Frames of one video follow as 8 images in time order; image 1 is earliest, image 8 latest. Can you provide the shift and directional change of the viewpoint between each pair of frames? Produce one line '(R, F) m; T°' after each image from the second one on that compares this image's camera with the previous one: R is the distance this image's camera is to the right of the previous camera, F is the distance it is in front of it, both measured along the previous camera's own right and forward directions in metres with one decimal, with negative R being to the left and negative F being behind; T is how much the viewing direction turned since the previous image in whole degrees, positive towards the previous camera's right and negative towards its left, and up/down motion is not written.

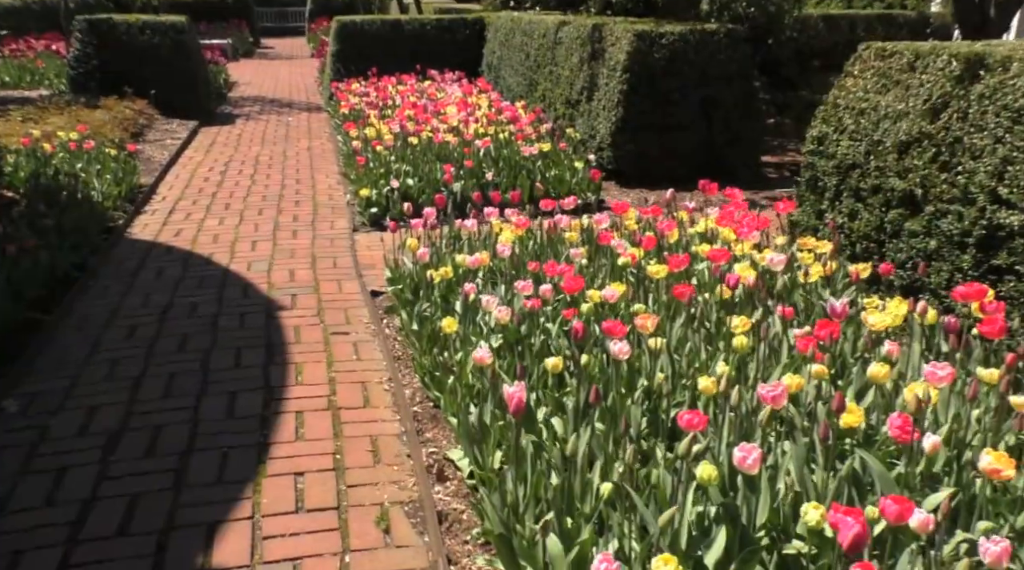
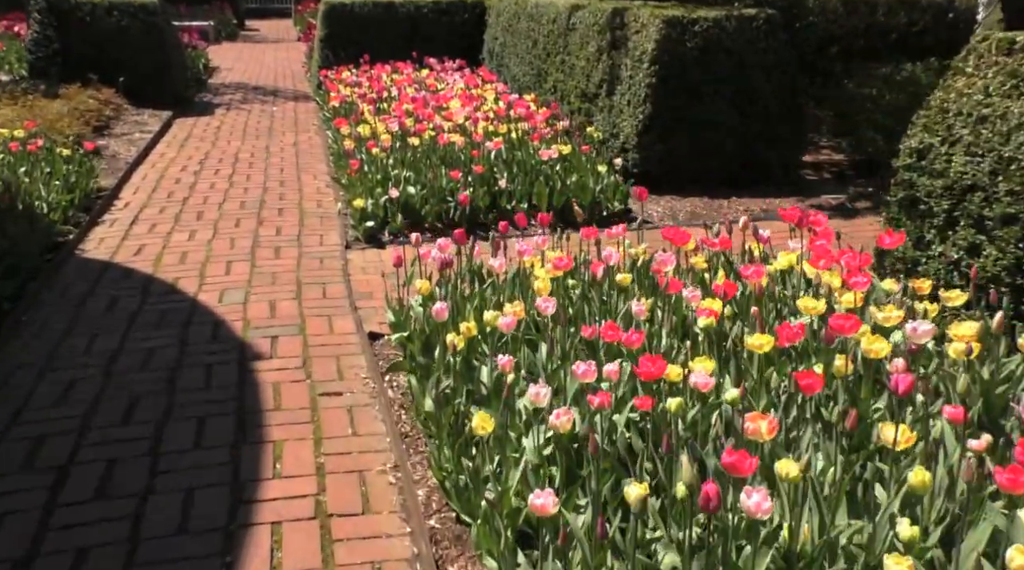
(-0.2, +0.9) m; +1°
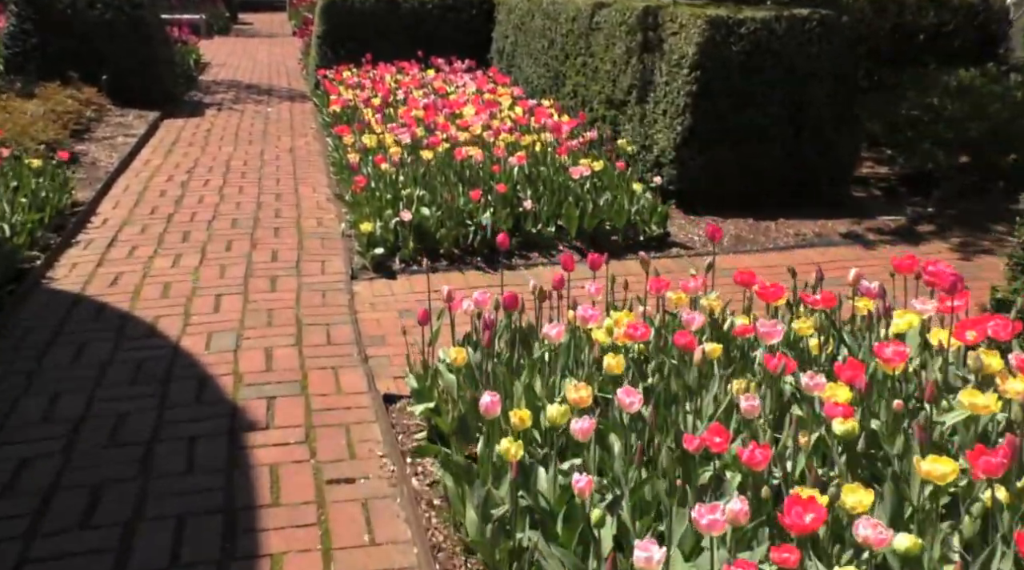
(-0.2, +0.7) m; 0°
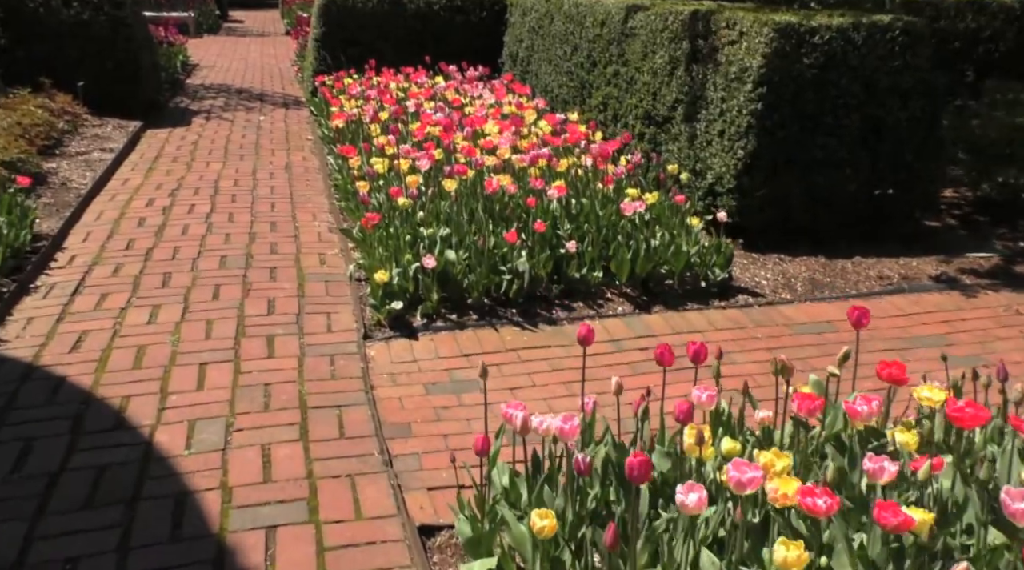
(-0.2, +0.9) m; +1°
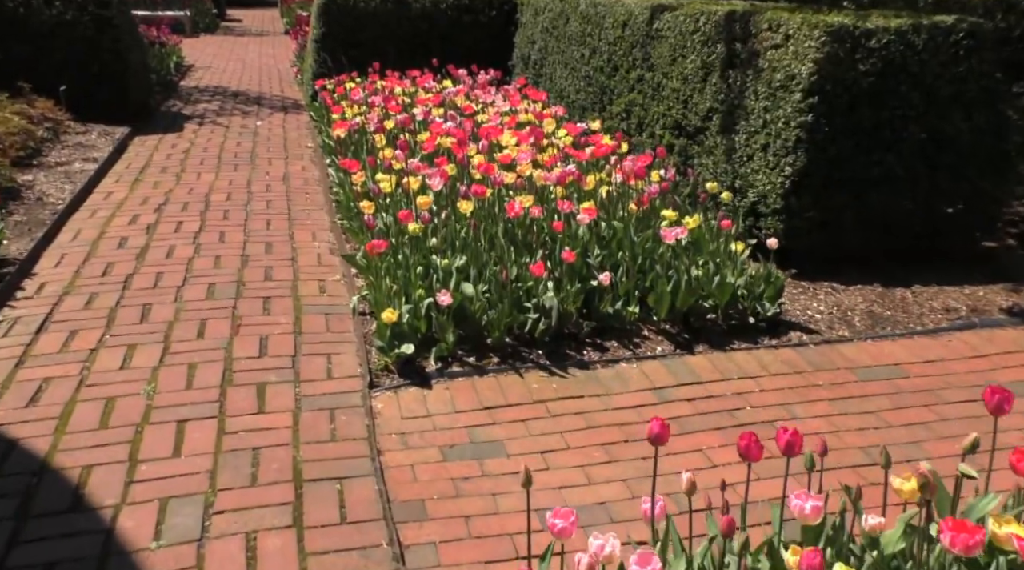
(-0.1, +0.6) m; 0°
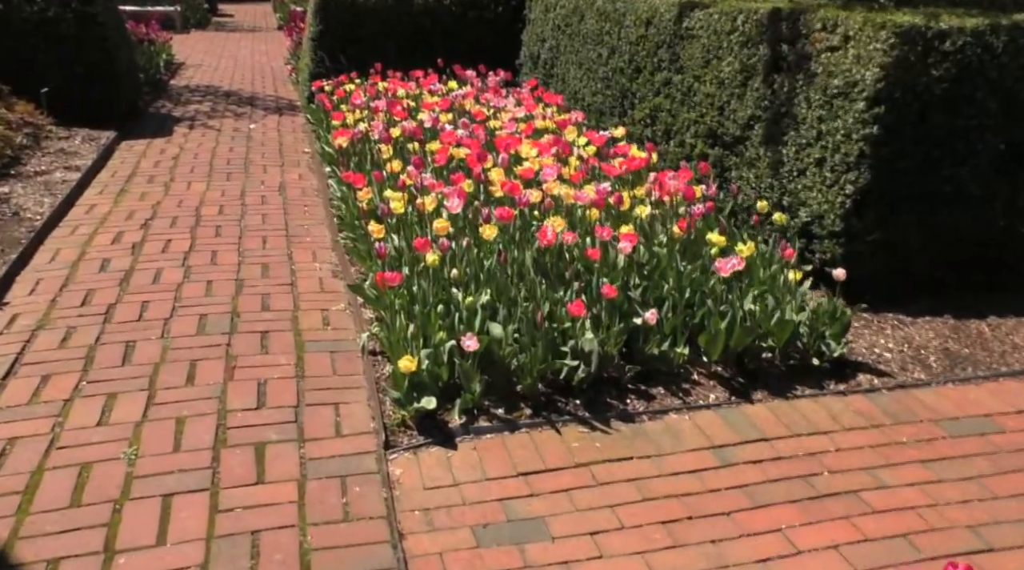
(-0.1, +0.5) m; 0°
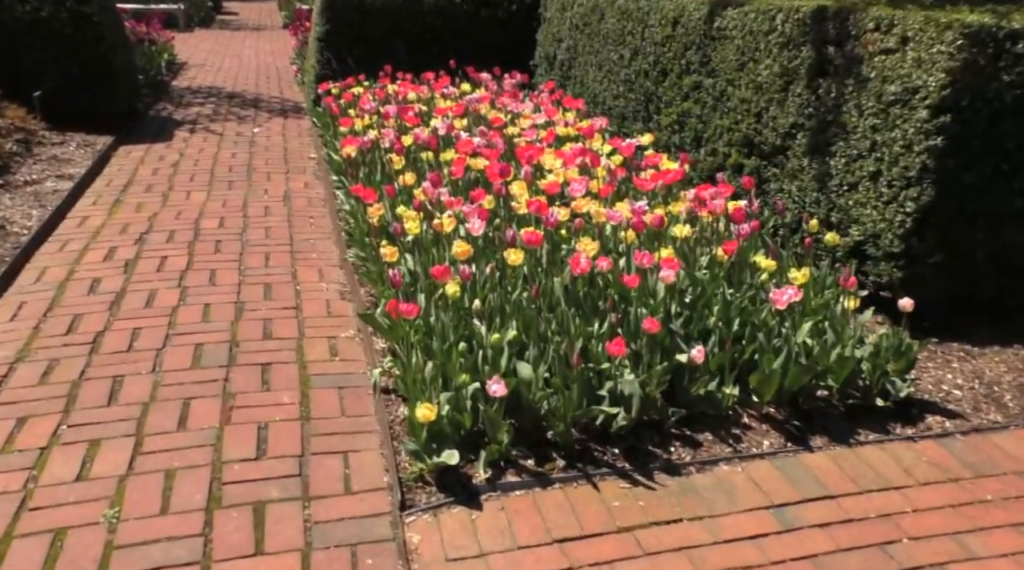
(-0.1, +0.4) m; 0°
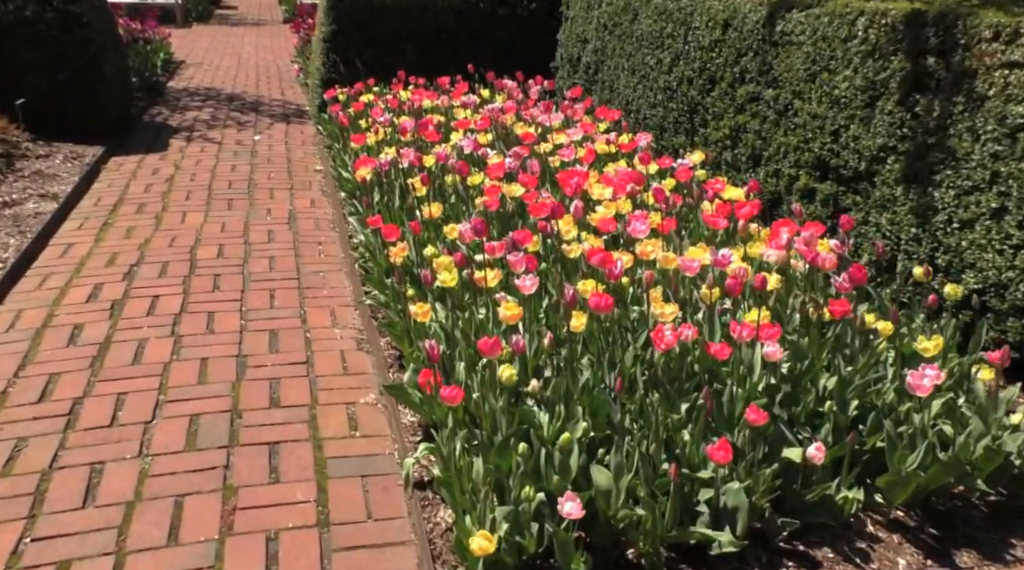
(-0.2, +0.6) m; 0°
